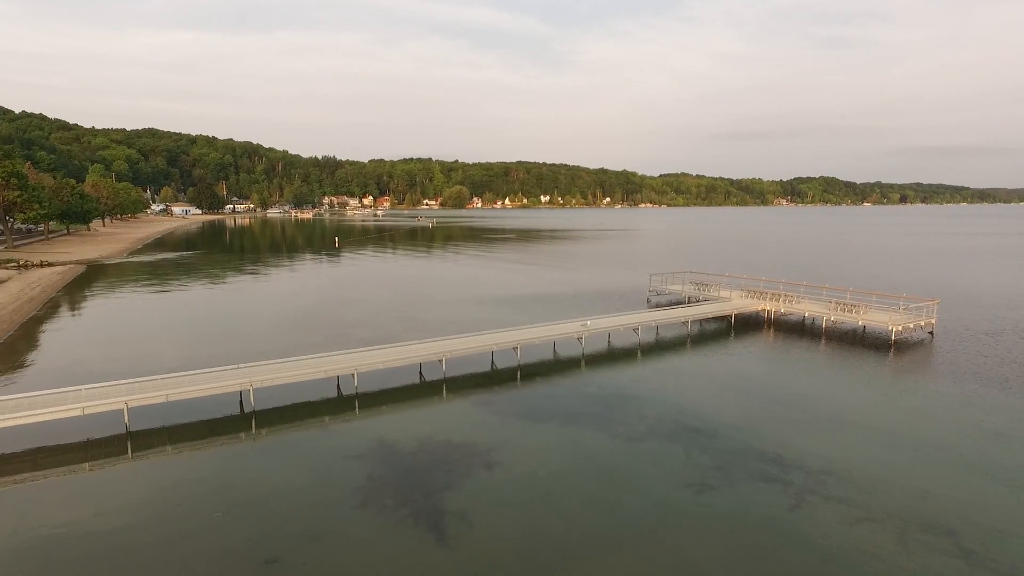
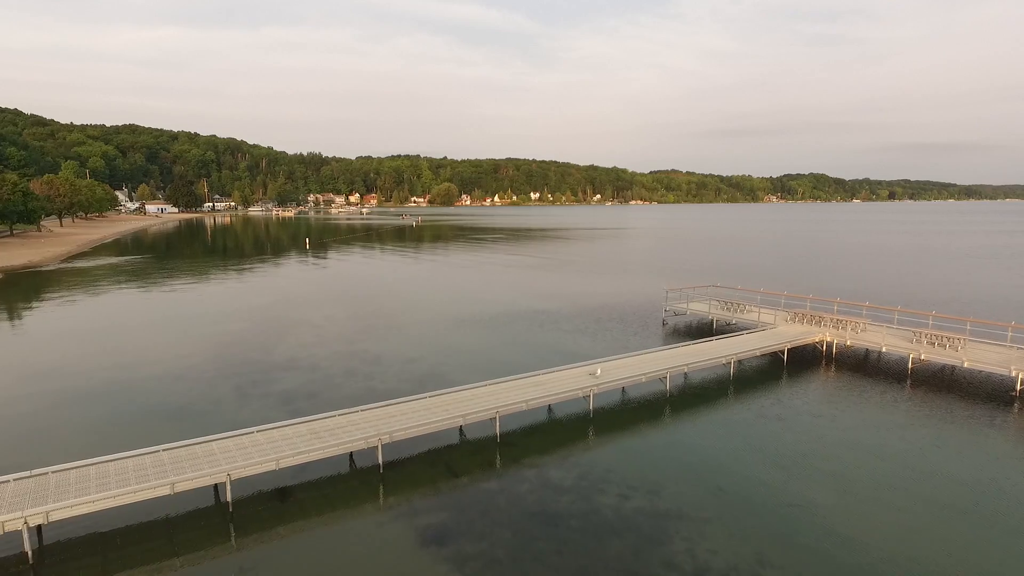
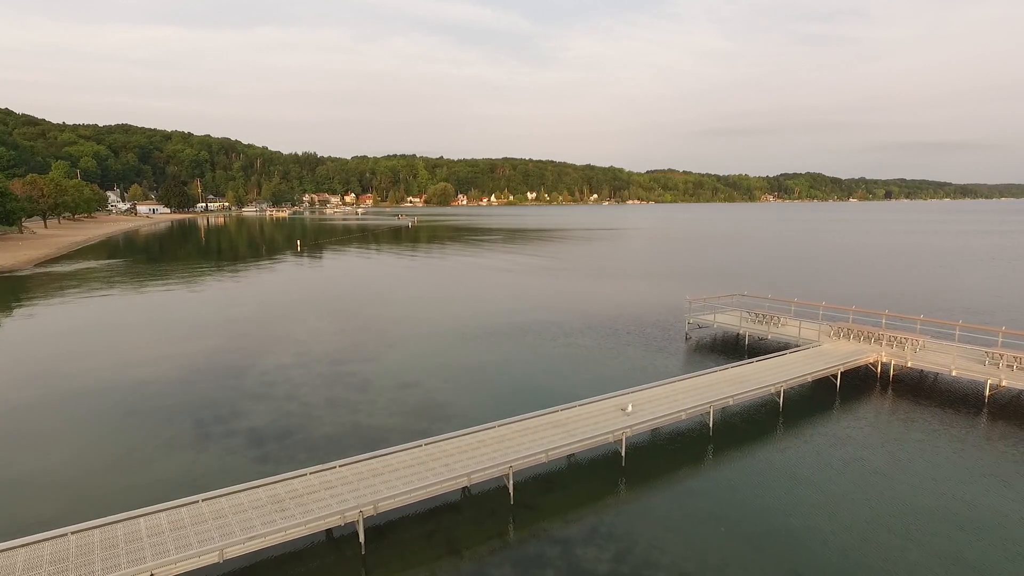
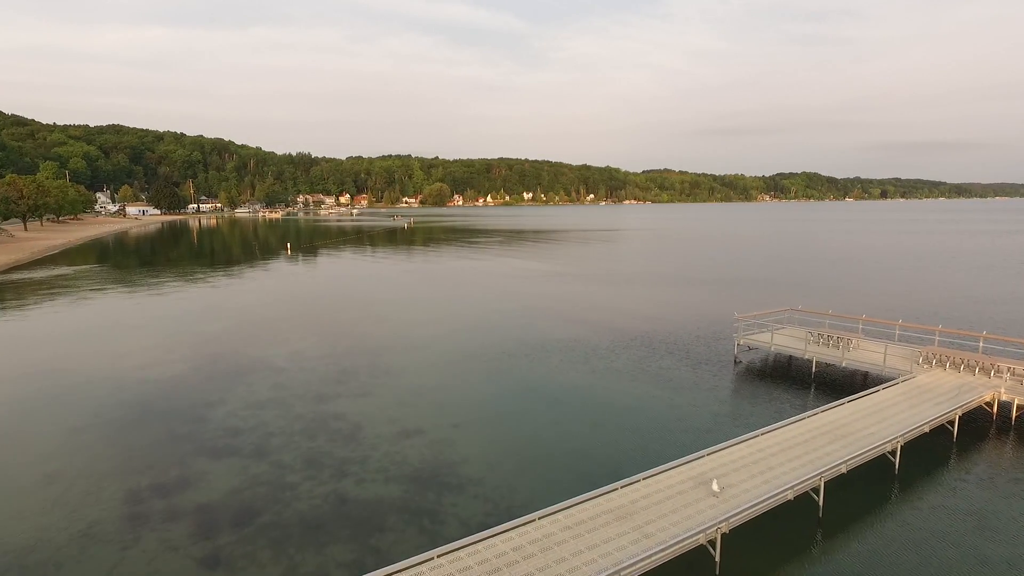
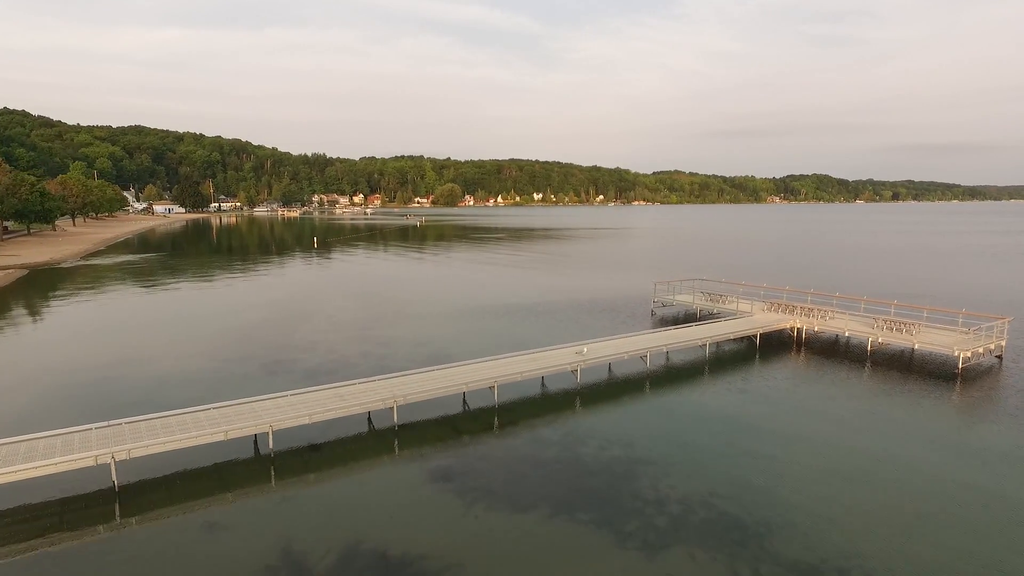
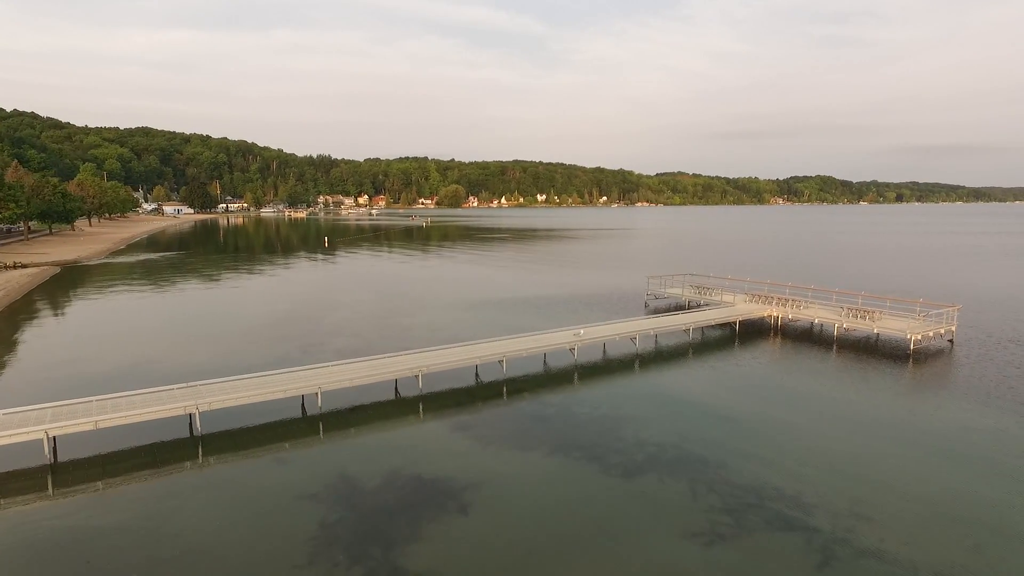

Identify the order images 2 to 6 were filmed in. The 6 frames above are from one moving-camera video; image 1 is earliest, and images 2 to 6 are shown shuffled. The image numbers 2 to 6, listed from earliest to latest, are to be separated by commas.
6, 5, 2, 3, 4
